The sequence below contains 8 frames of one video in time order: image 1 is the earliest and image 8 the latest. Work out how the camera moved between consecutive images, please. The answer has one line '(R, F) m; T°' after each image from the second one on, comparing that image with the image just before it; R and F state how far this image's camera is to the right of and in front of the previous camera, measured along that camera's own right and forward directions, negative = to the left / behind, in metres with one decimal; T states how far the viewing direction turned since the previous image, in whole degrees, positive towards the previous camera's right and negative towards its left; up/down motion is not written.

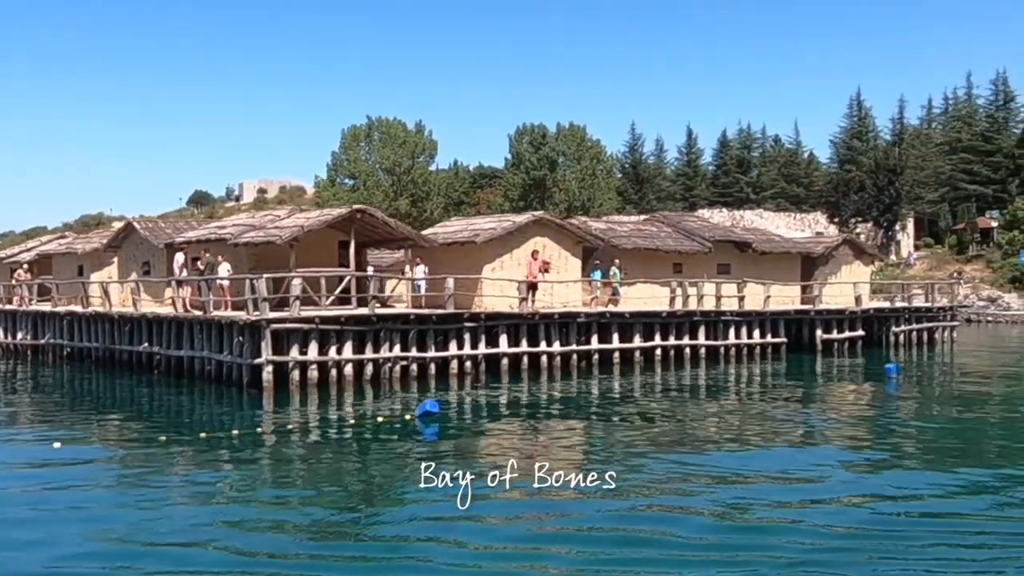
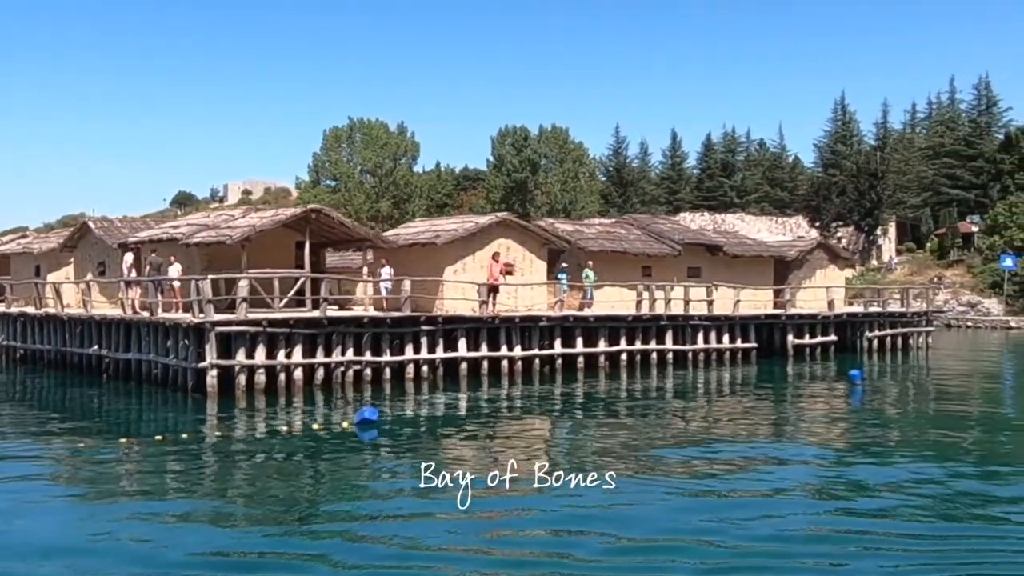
(+0.6, +0.6) m; +1°
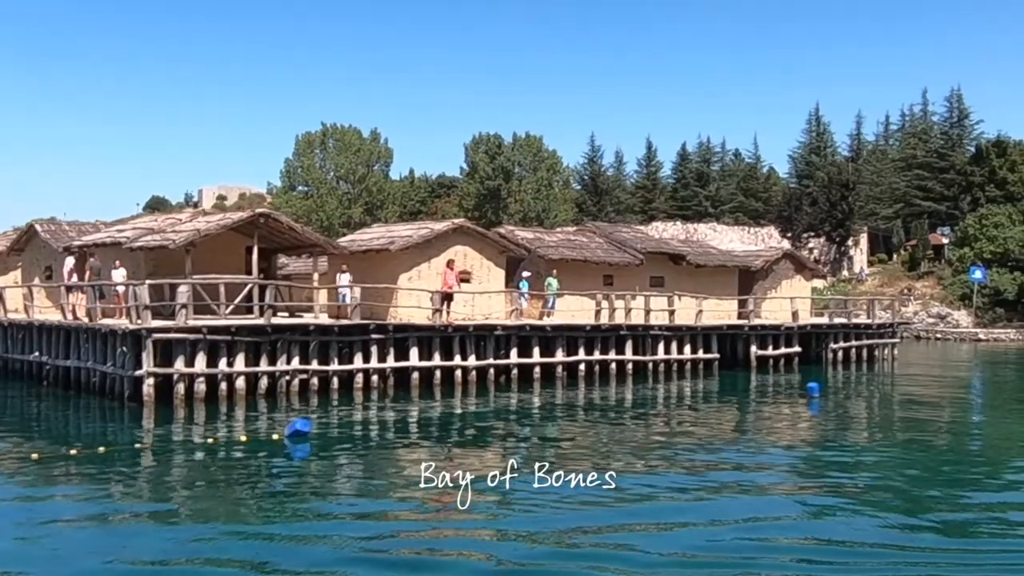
(+0.5, +0.5) m; +1°
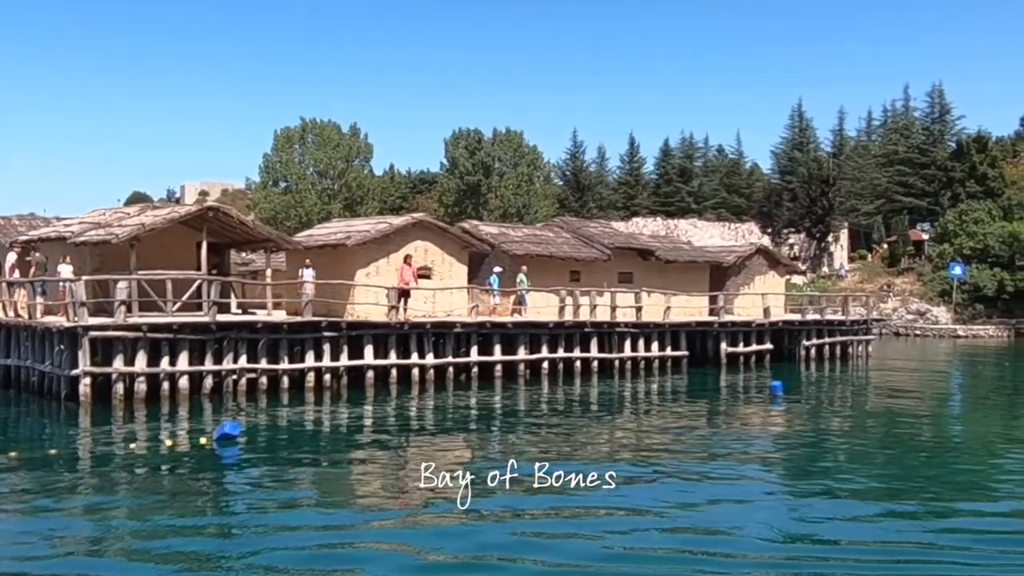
(+0.6, +0.6) m; +1°
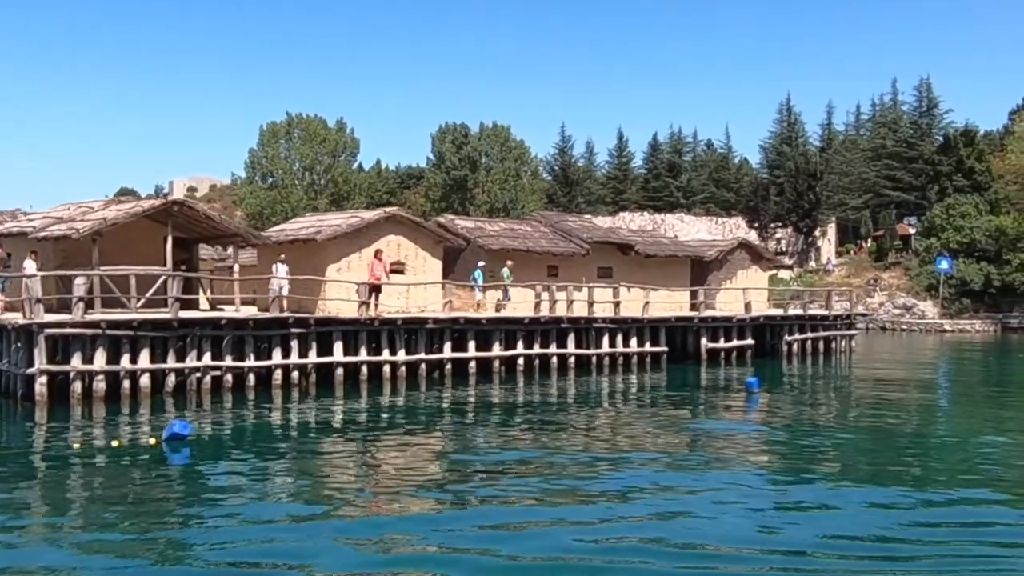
(+0.4, +0.4) m; 0°
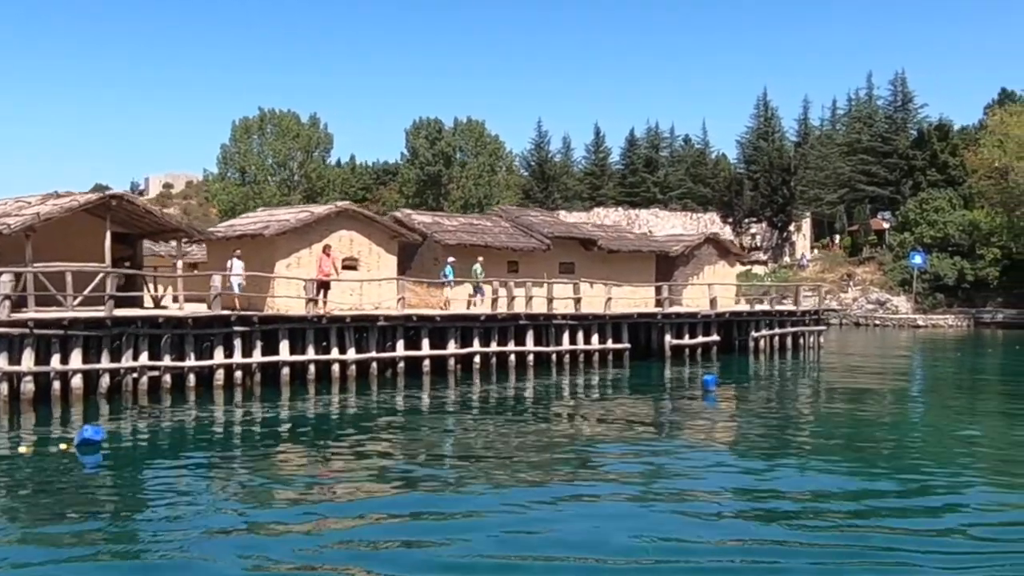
(+0.6, +0.6) m; +1°
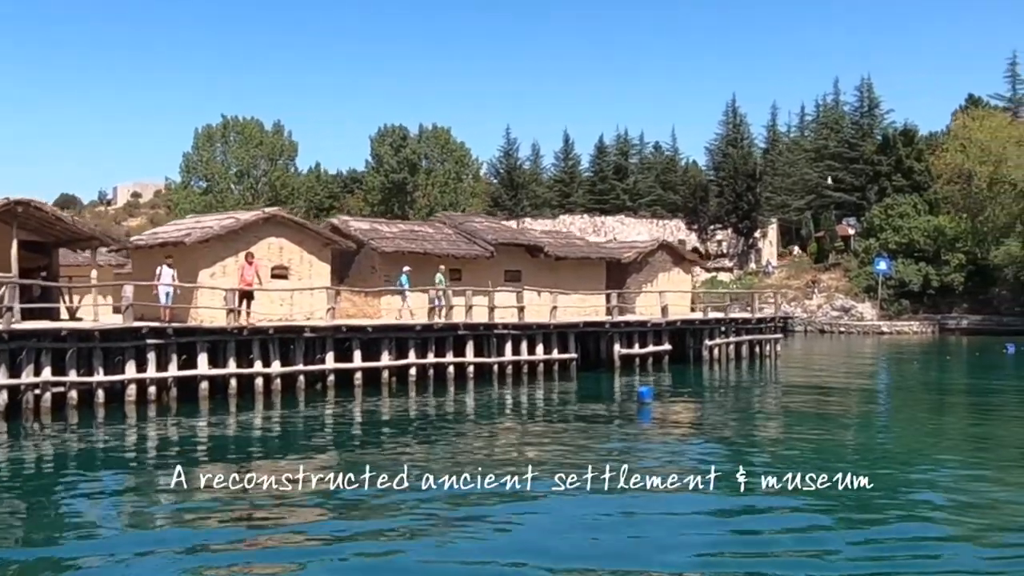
(+0.8, +0.9) m; +1°
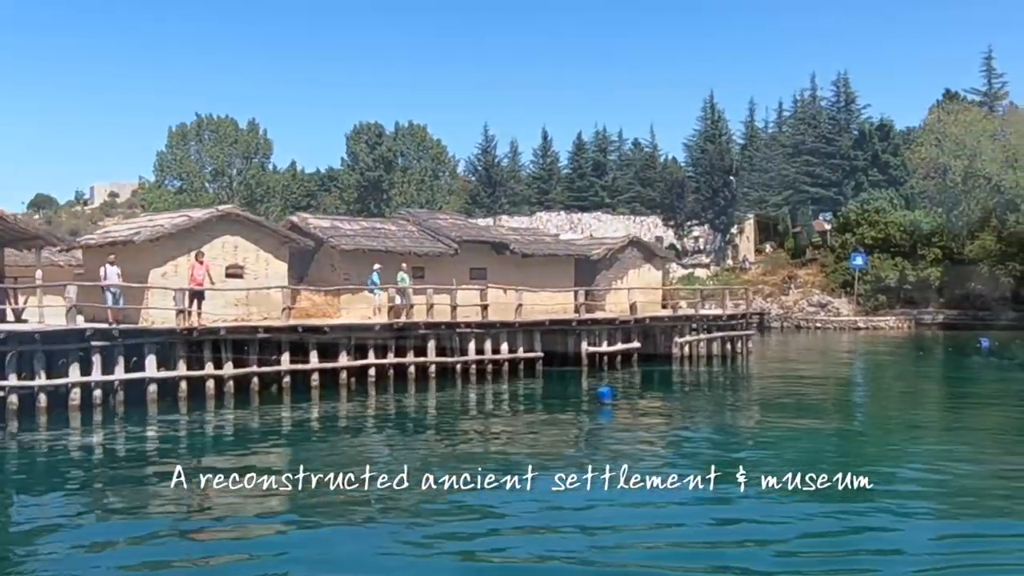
(+0.4, +0.5) m; +1°
